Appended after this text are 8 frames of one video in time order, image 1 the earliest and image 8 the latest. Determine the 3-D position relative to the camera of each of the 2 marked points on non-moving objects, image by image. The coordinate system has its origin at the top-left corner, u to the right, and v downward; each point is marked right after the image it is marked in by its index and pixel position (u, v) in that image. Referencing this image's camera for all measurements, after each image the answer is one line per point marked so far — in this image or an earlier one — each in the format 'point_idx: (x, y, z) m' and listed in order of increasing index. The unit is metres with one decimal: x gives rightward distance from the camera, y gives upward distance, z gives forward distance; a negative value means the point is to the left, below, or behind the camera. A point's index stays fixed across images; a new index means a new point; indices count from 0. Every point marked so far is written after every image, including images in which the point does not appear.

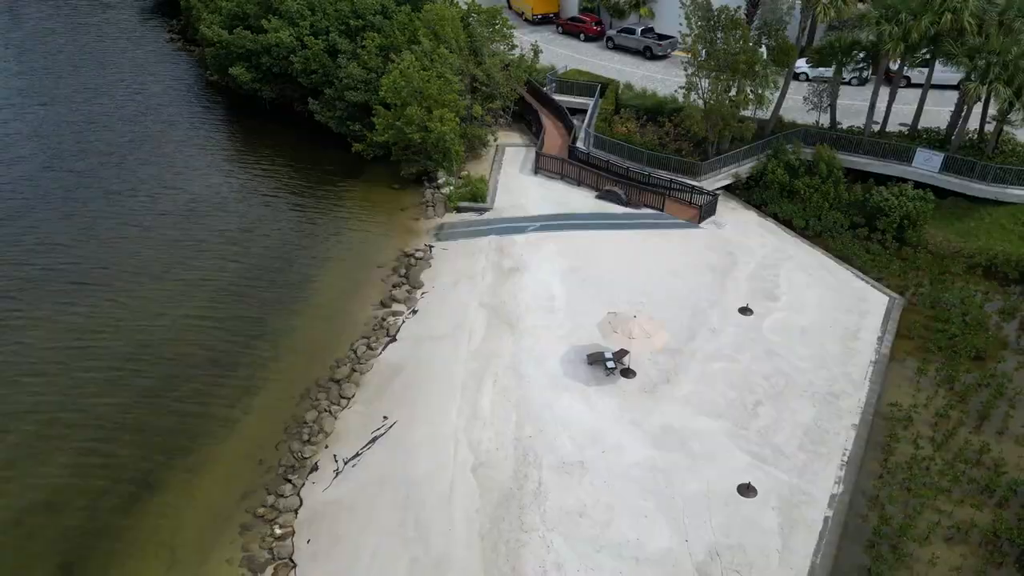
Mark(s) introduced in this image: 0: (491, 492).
0: (-0.5, -4.1, +14.7) m
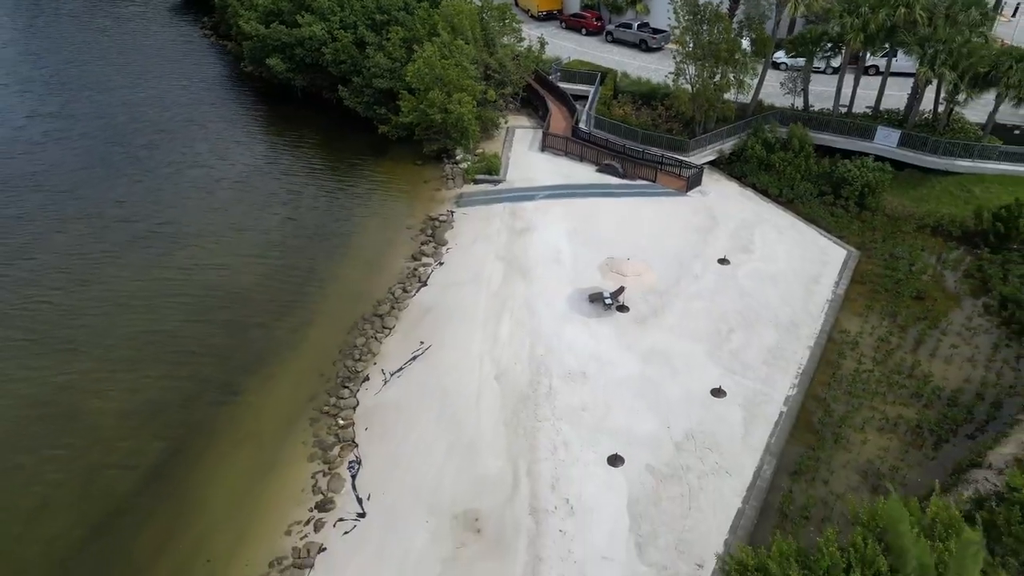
0: (0.0, -2.7, +18.2) m
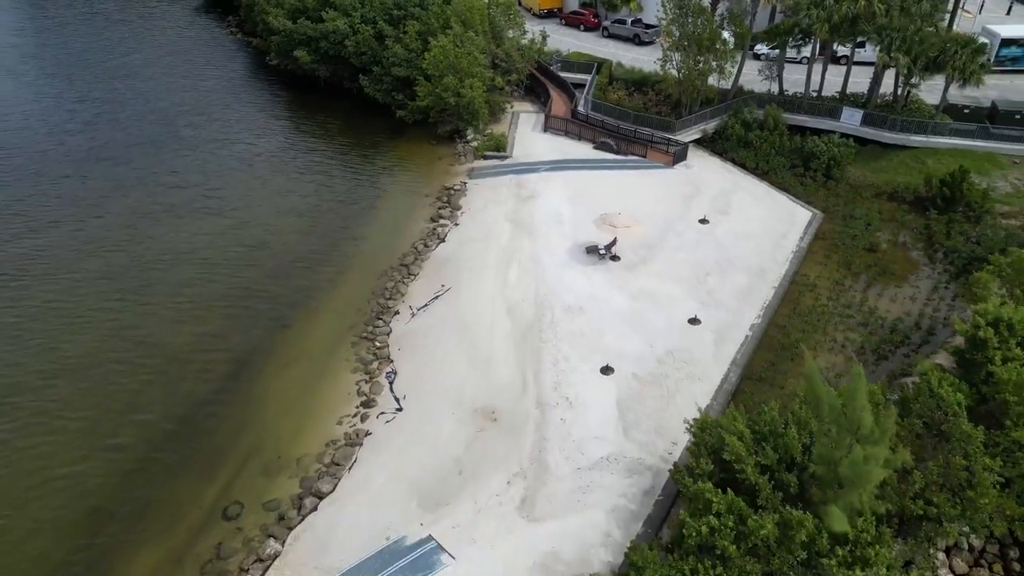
0: (+0.2, -1.0, +21.6) m
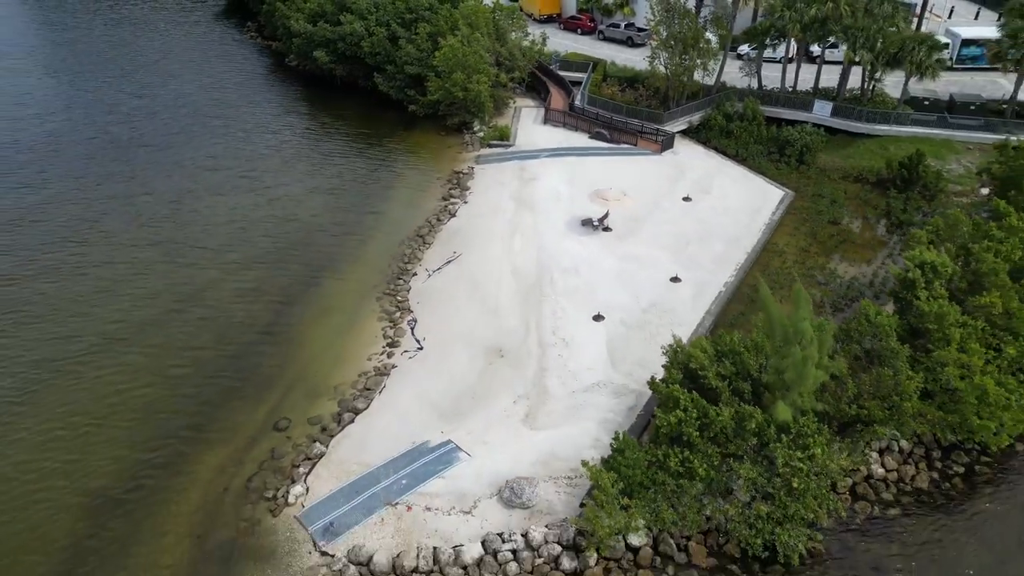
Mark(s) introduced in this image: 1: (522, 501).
0: (+0.3, +0.2, +24.7) m
1: (+0.2, -4.7, +16.4) m
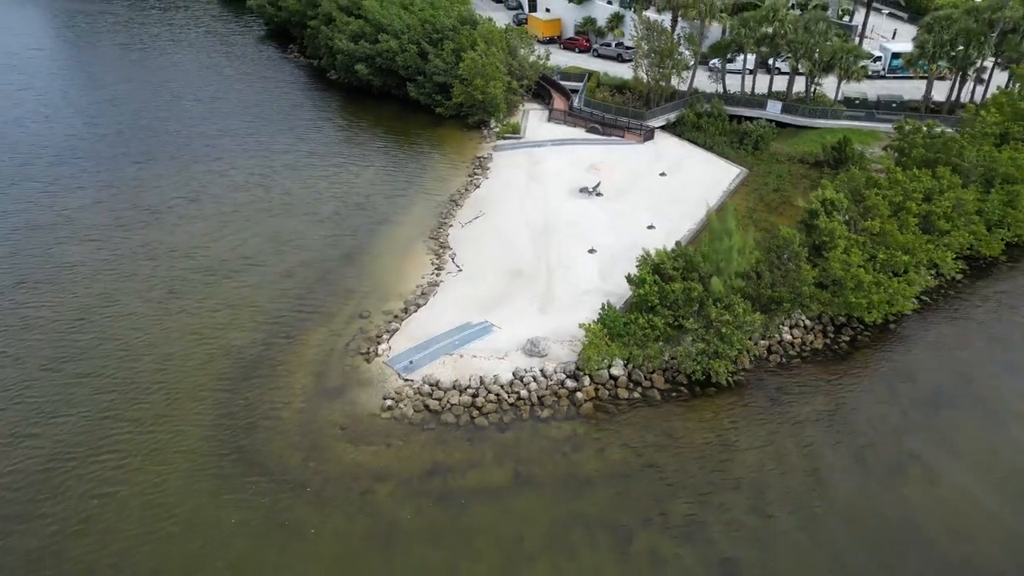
0: (+1.0, +2.6, +32.4) m
1: (+0.8, -2.0, +23.9) m
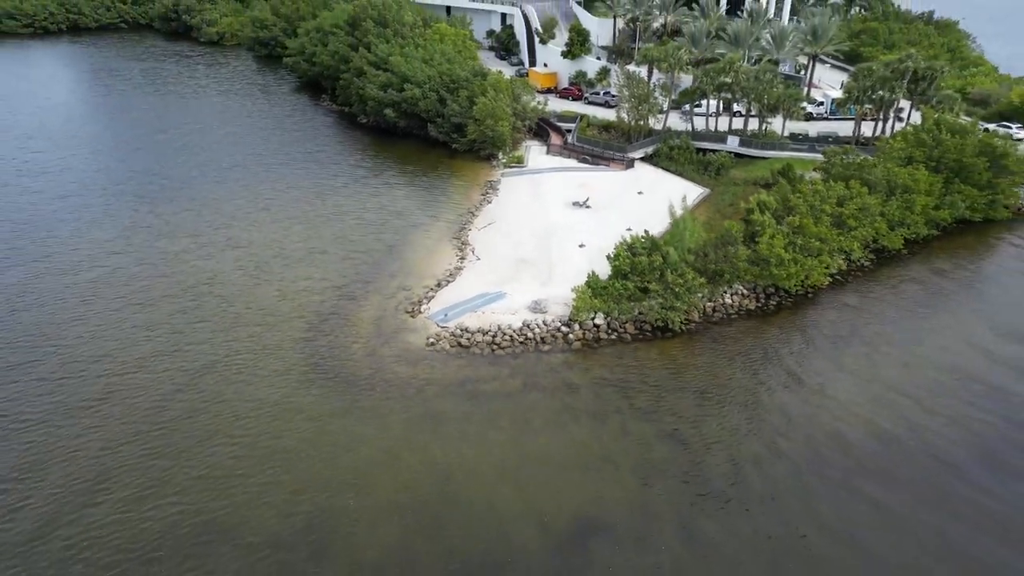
0: (+1.3, +3.1, +40.8) m
1: (+1.2, -0.8, +32.0) m
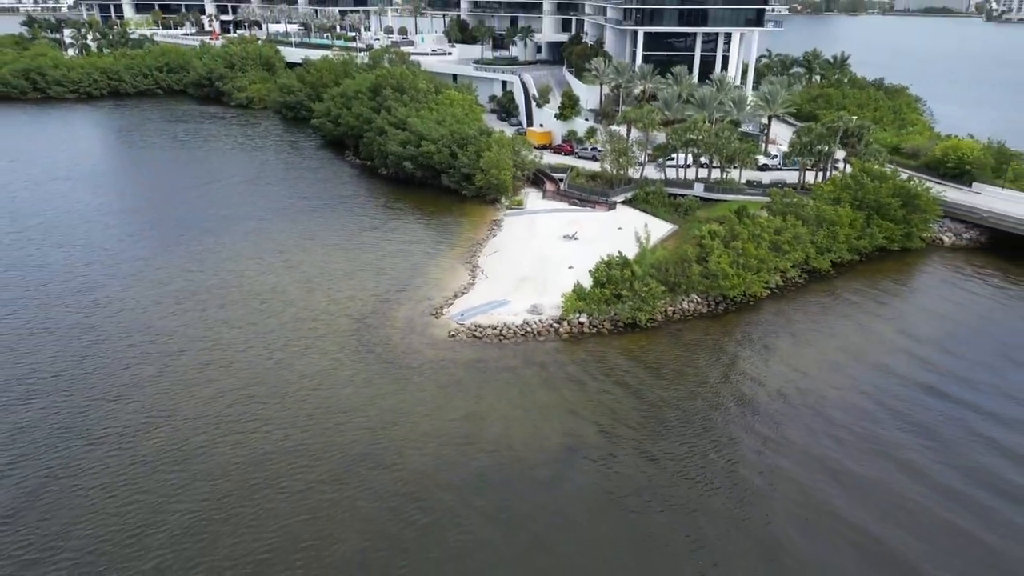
0: (+1.4, +2.1, +49.8) m
1: (+1.3, -1.2, +40.7) m
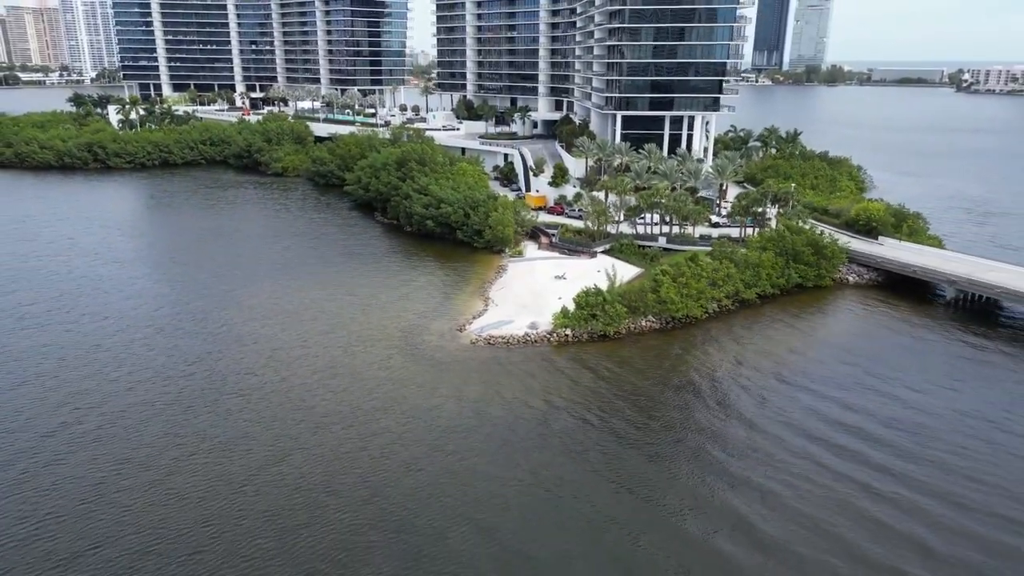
0: (+1.7, -0.4, +64.9) m
1: (+1.6, -2.8, +55.6) m
